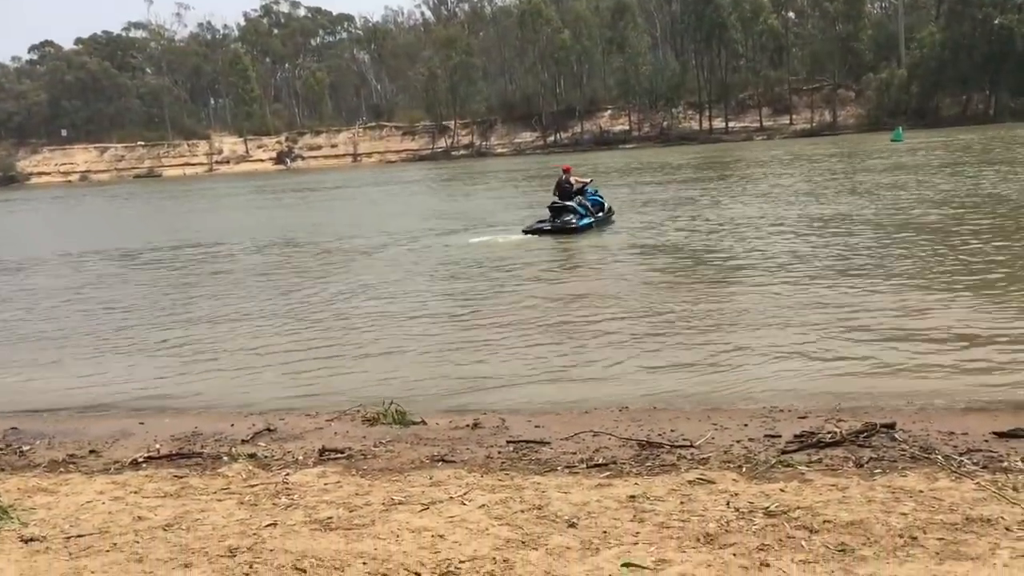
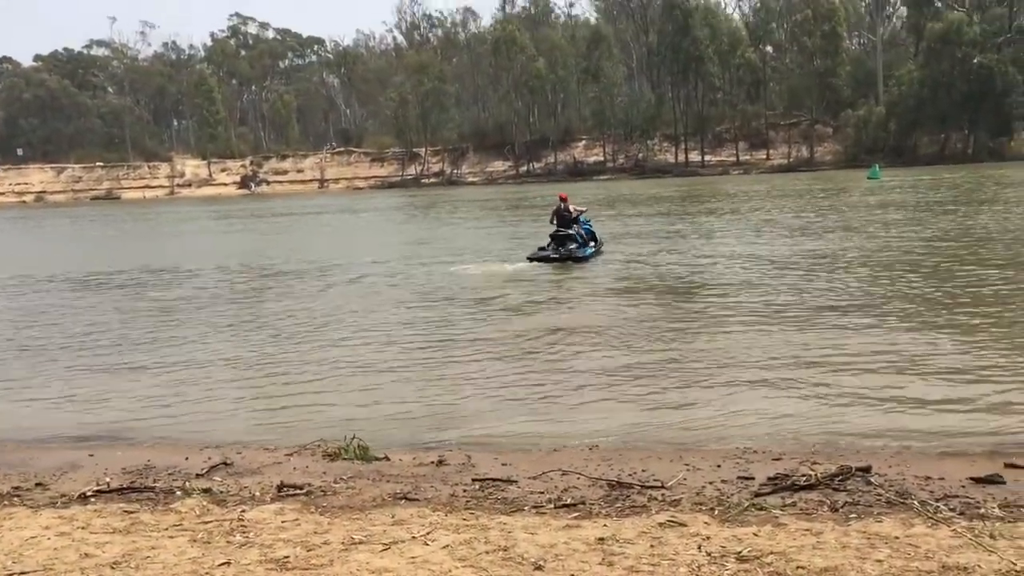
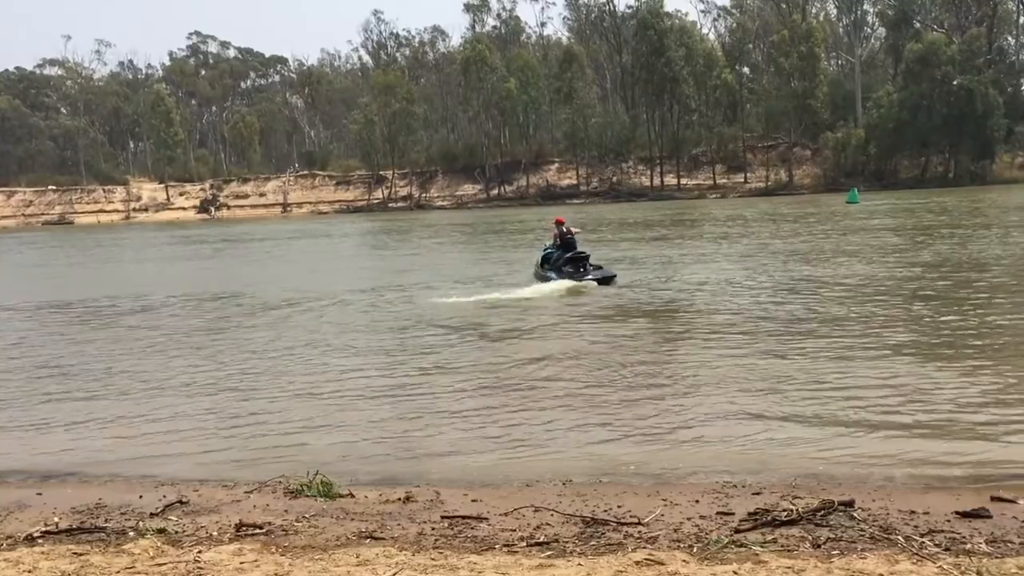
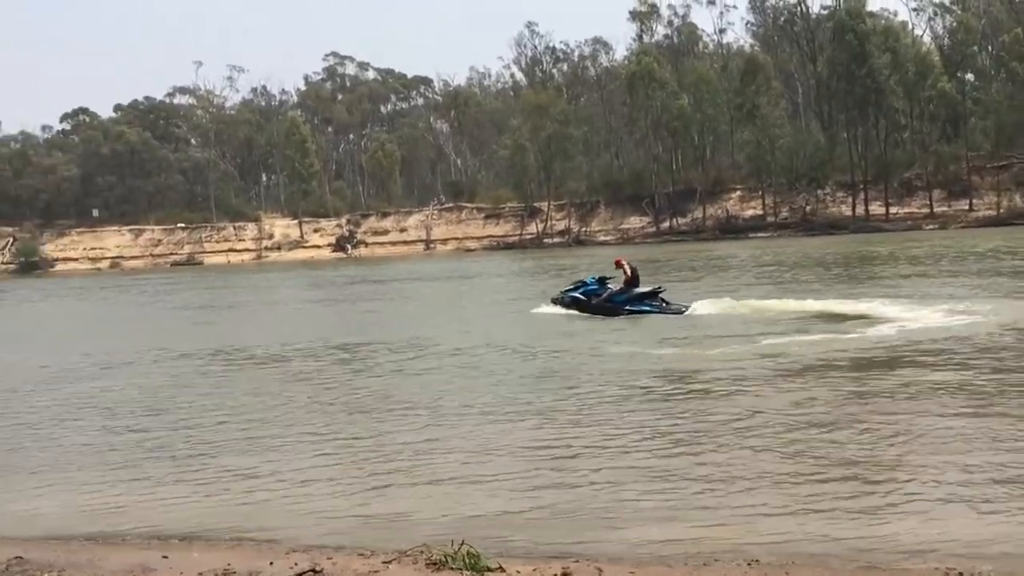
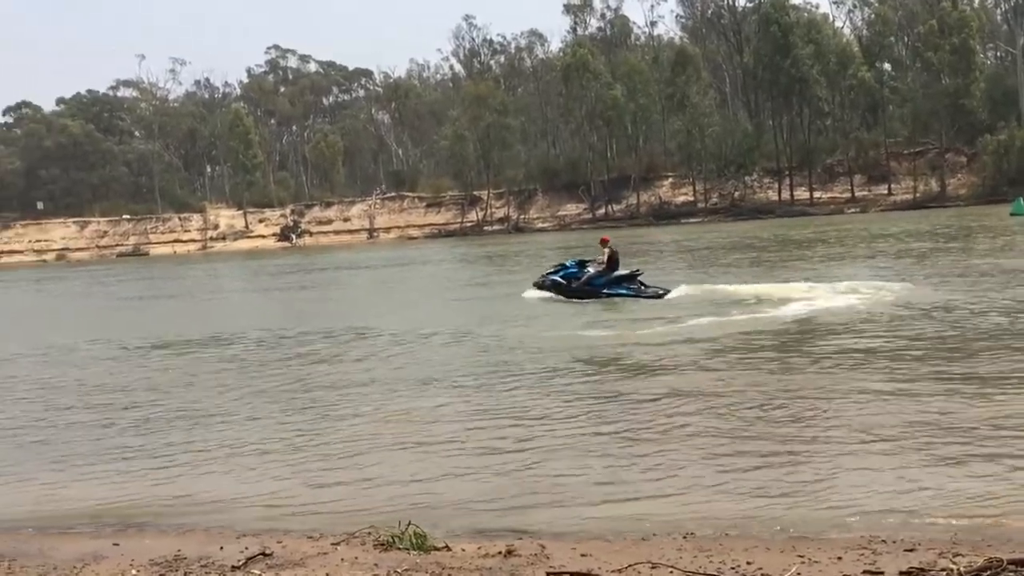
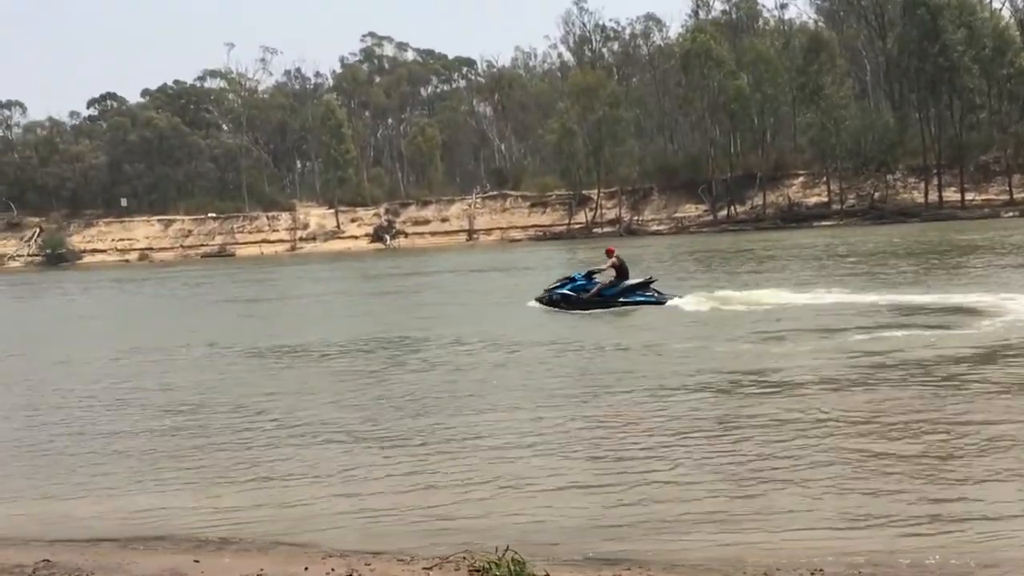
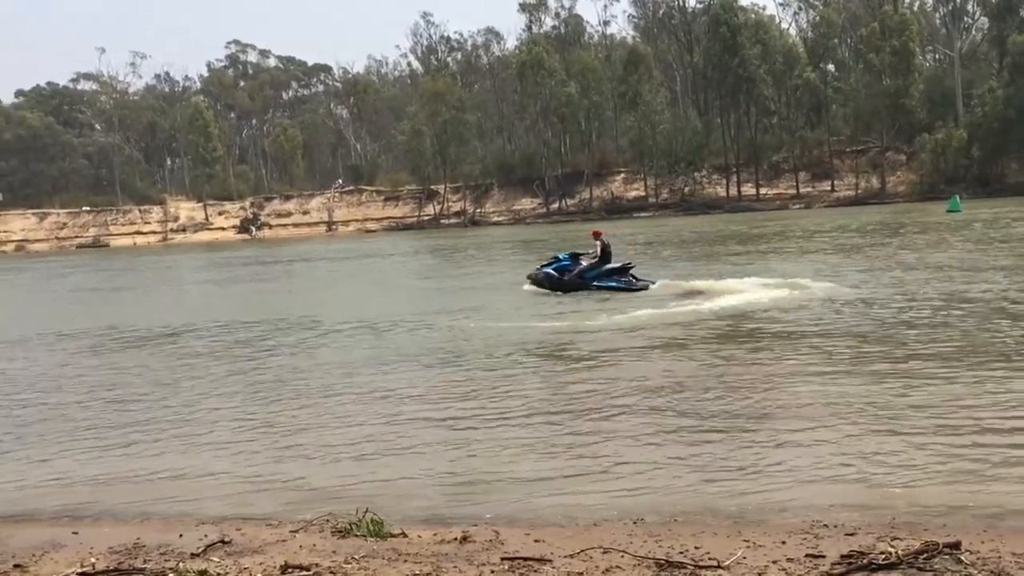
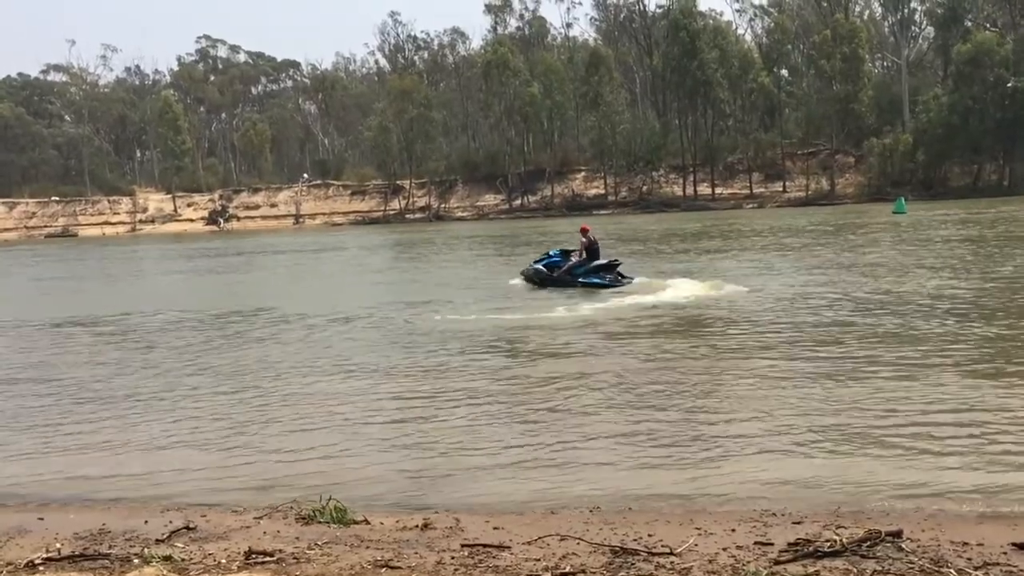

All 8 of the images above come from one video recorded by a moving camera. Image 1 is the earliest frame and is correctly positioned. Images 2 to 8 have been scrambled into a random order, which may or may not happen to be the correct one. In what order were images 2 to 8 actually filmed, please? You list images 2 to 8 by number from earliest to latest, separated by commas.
2, 3, 8, 7, 5, 4, 6
